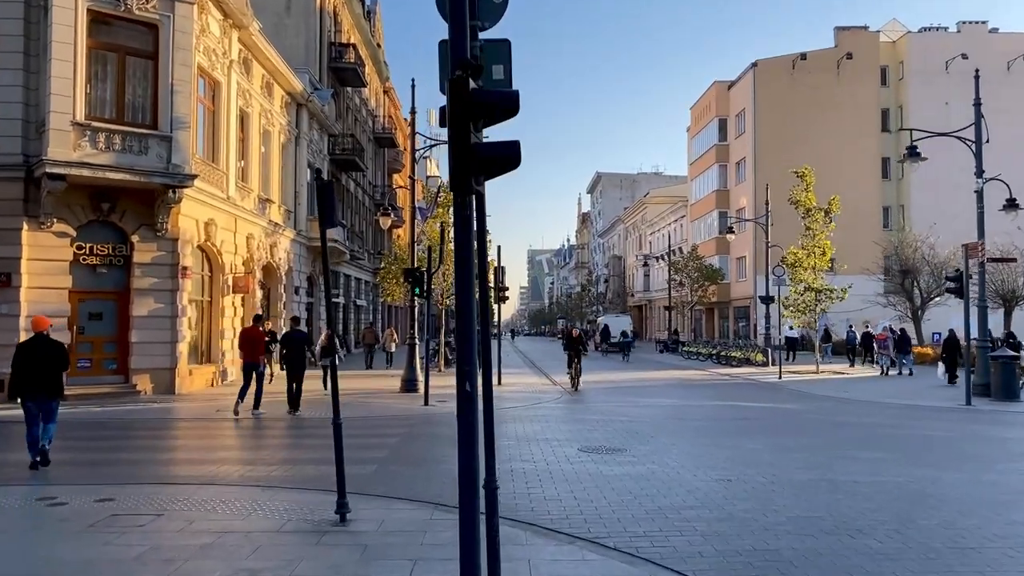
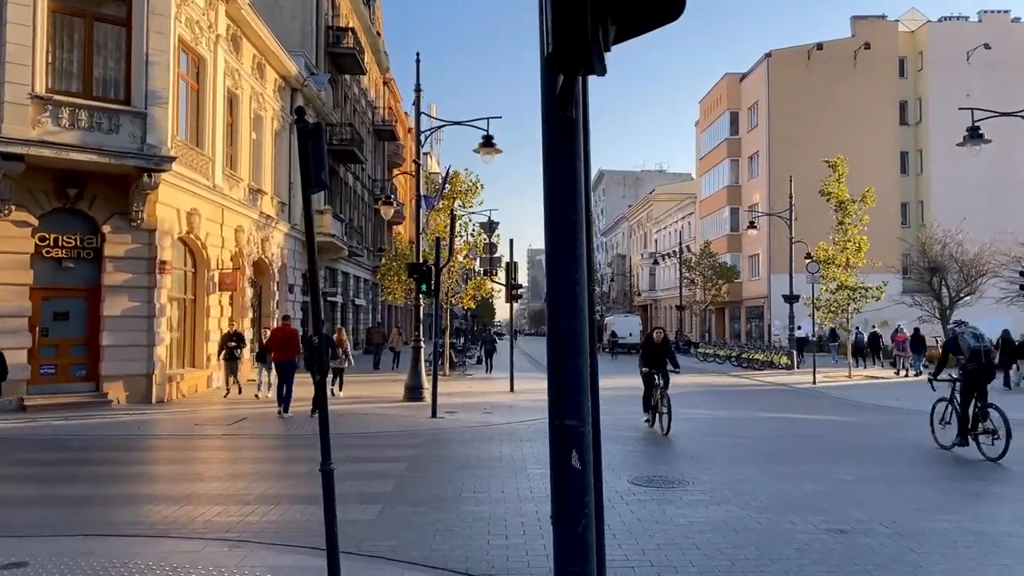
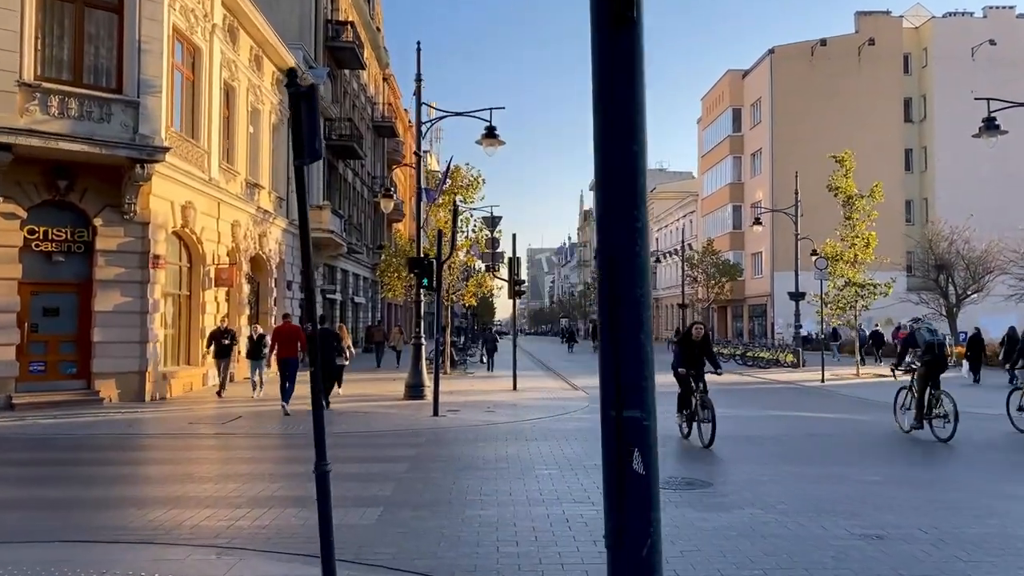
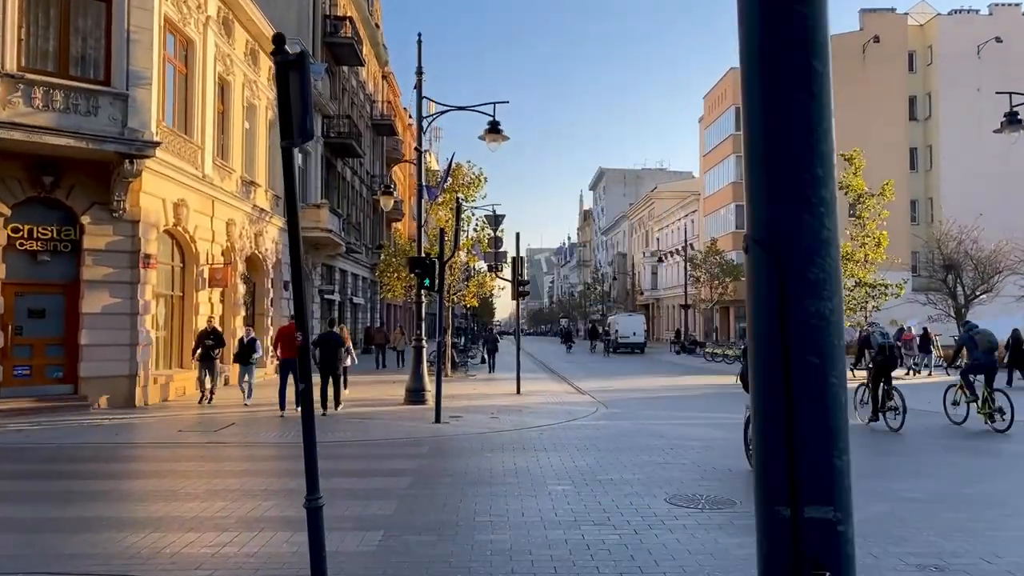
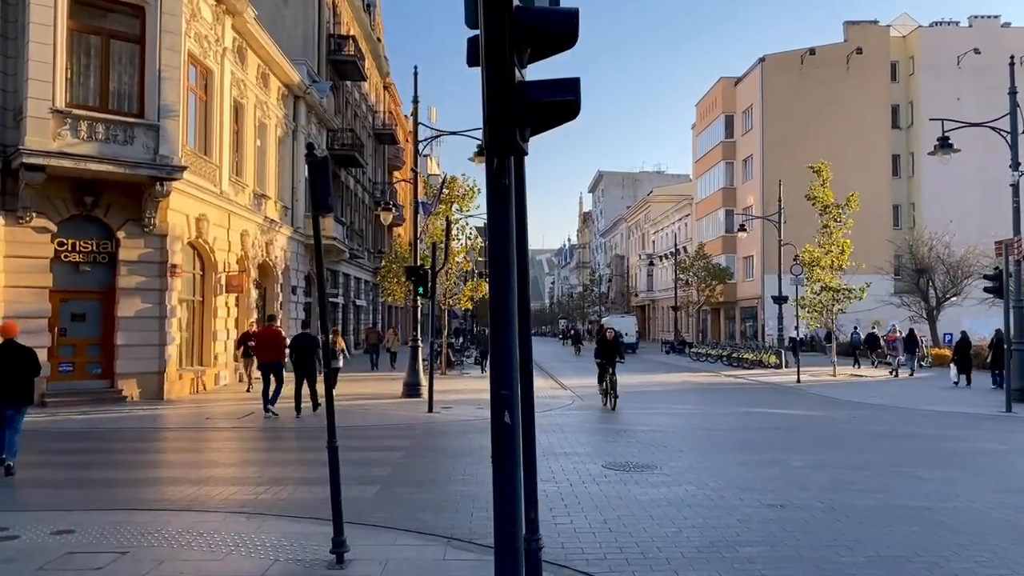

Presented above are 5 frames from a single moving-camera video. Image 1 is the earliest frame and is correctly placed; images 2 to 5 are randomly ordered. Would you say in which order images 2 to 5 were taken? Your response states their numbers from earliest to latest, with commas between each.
5, 2, 3, 4
